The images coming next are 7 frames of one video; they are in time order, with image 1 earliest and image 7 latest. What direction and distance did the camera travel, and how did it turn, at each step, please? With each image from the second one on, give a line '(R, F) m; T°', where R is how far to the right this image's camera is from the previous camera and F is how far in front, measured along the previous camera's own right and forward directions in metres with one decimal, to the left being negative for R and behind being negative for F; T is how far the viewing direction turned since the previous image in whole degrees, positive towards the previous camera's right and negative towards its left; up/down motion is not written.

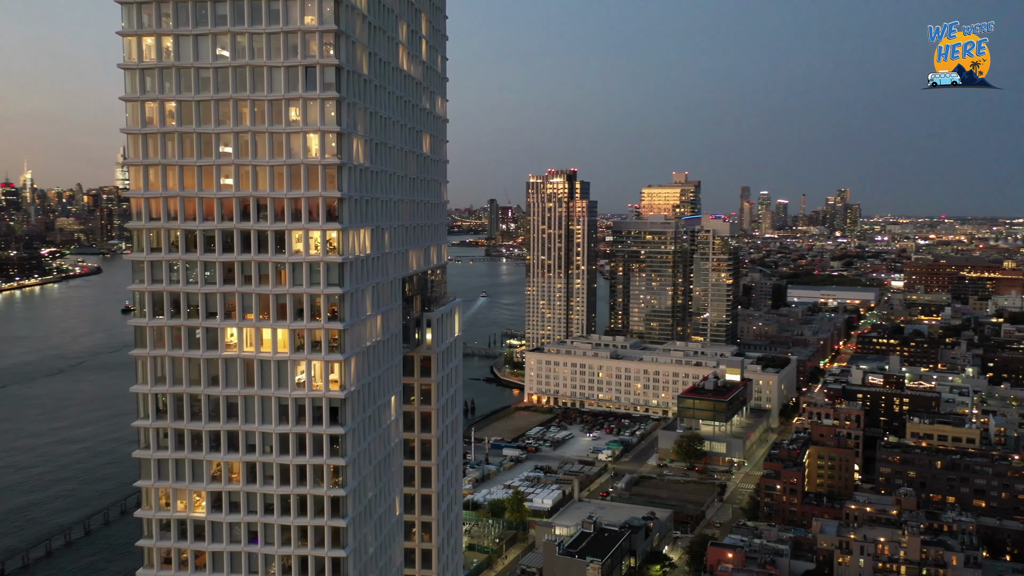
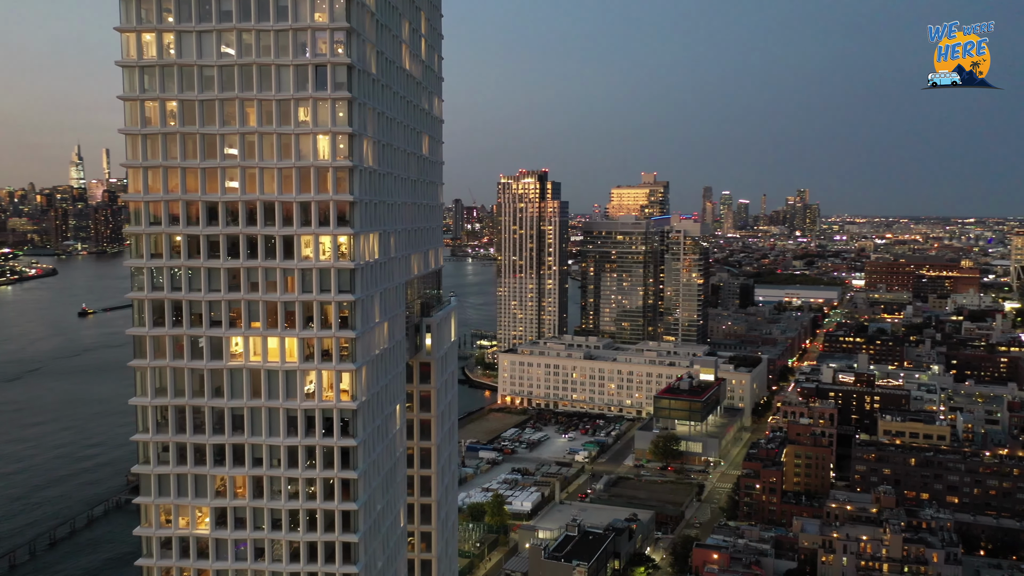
(-0.9, +0.4) m; +2°
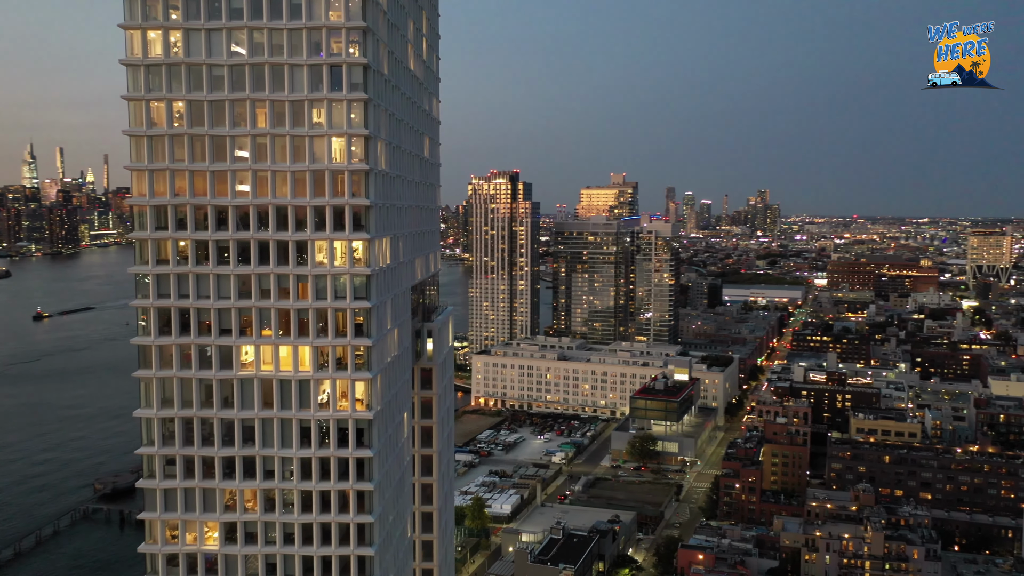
(-0.9, +0.3) m; +2°
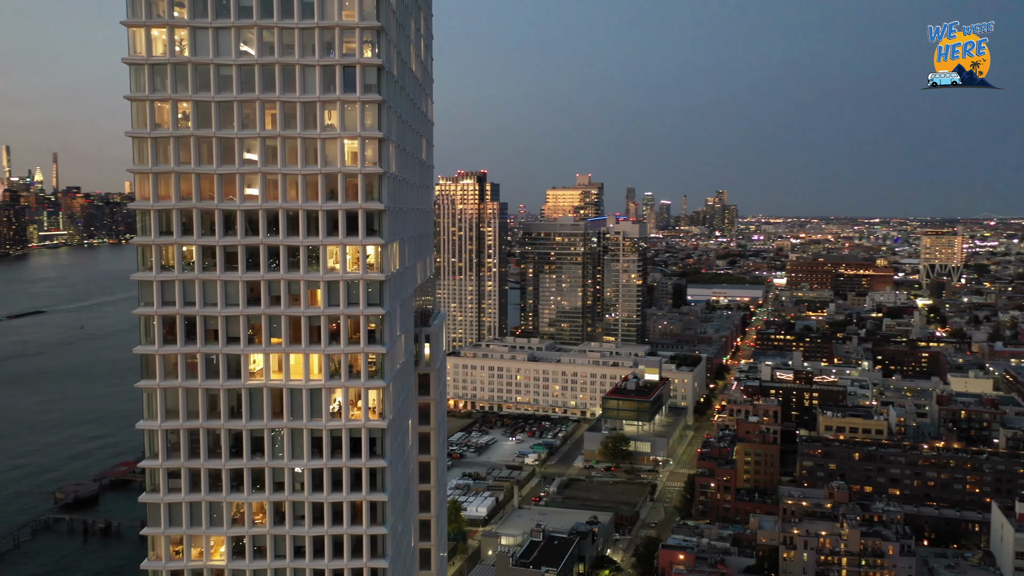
(-0.9, +0.2) m; +3°
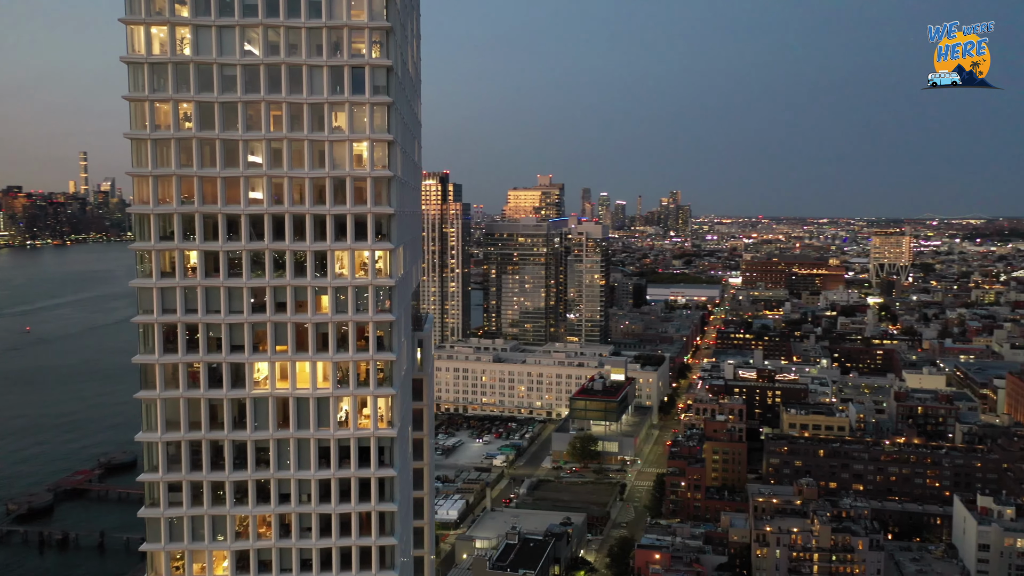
(-0.9, +0.2) m; +3°
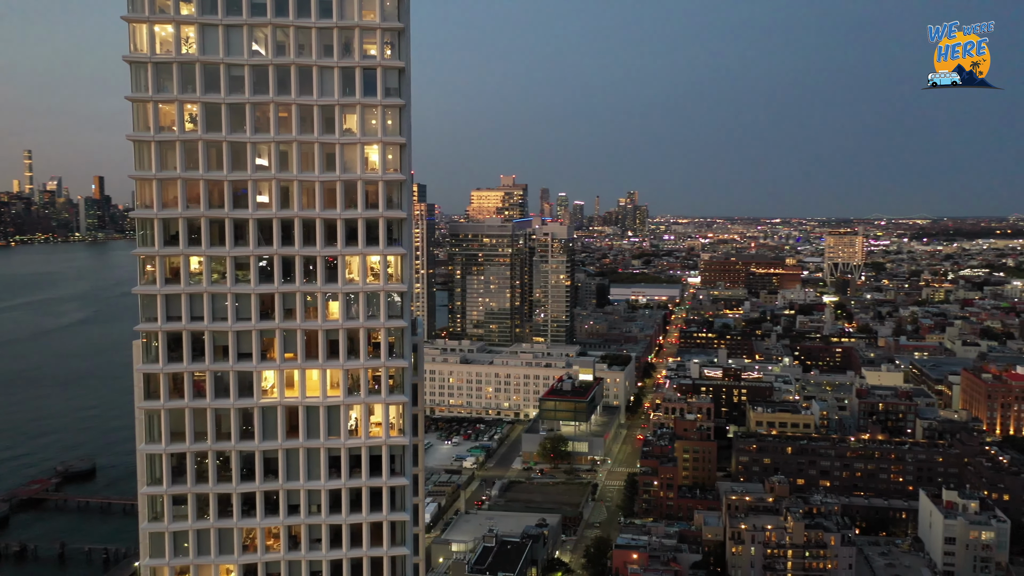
(-0.9, +0.2) m; +3°
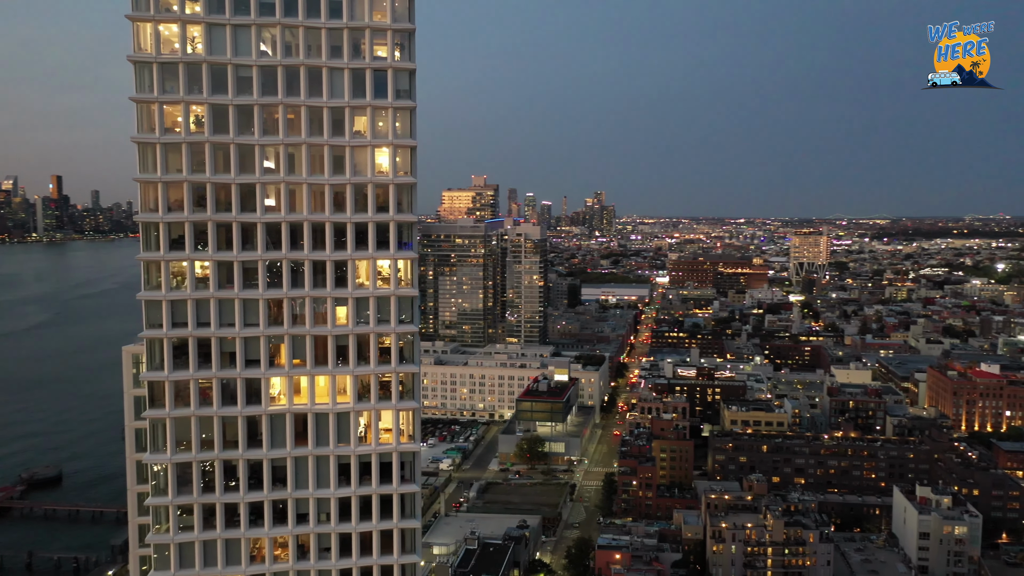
(-0.7, +0.1) m; +2°
